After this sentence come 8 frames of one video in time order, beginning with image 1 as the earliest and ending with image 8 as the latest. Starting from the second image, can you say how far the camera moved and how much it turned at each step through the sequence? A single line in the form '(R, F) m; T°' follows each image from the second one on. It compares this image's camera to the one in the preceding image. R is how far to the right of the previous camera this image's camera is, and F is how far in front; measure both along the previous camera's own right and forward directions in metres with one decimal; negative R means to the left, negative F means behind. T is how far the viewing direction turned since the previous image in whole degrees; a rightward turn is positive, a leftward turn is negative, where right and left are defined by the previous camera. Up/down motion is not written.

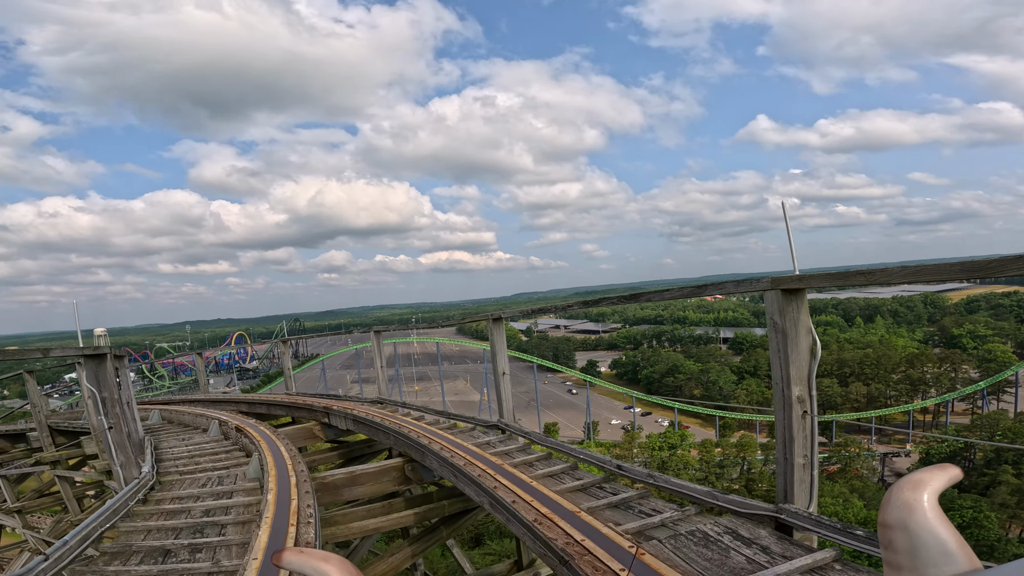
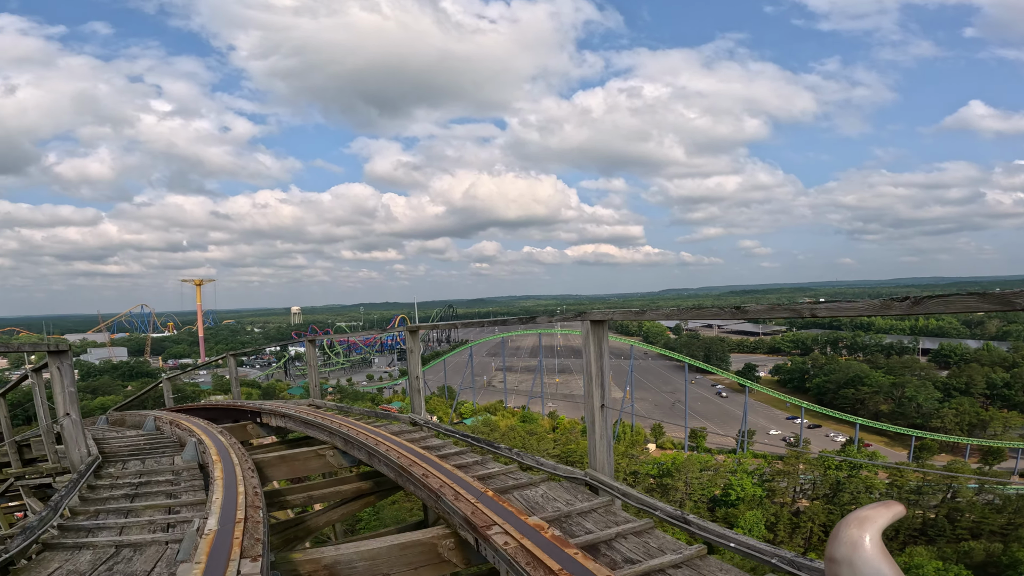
(0.0, -0.1) m; -16°
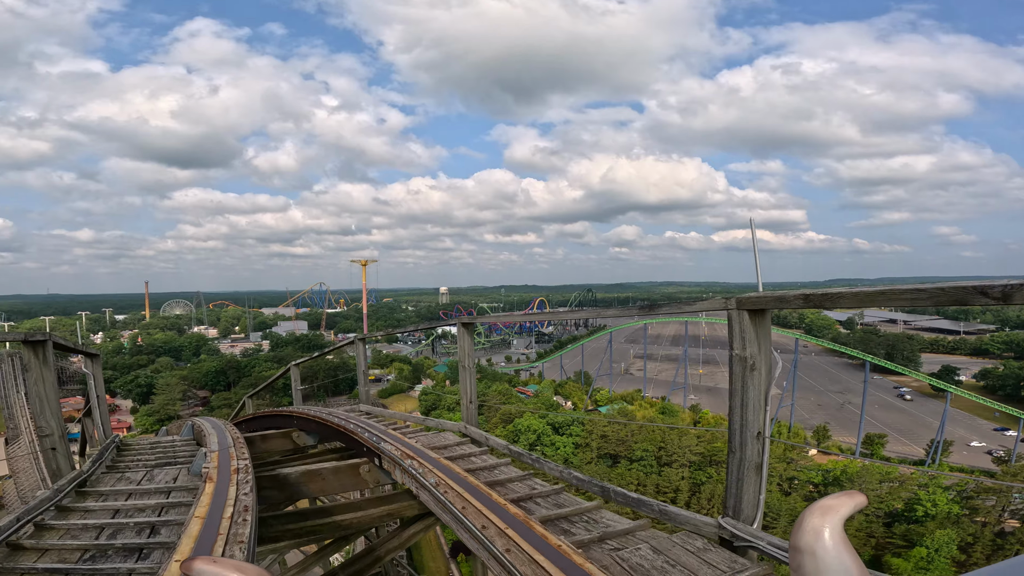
(-0.2, -0.3) m; -15°
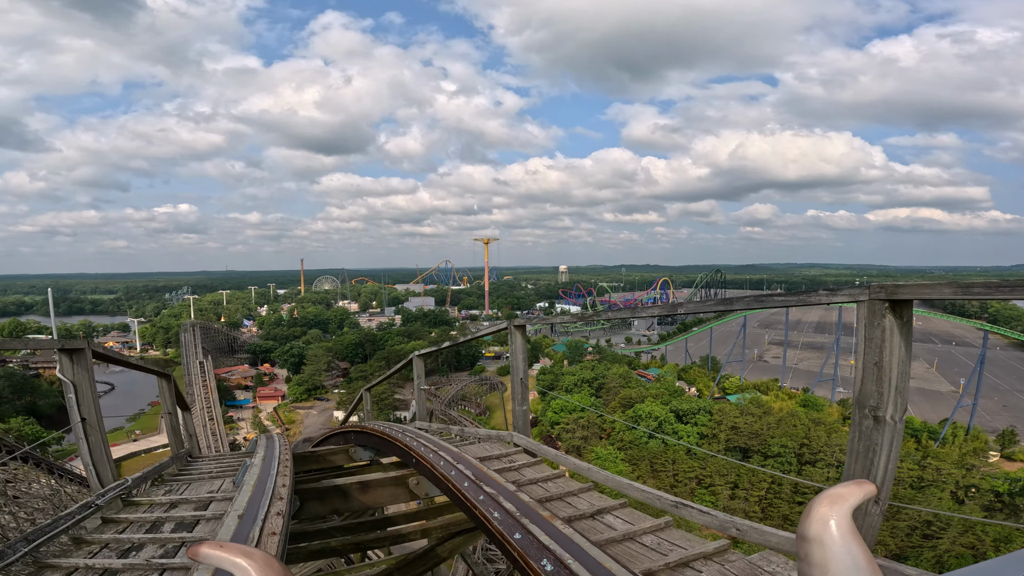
(-0.5, -0.1) m; -13°
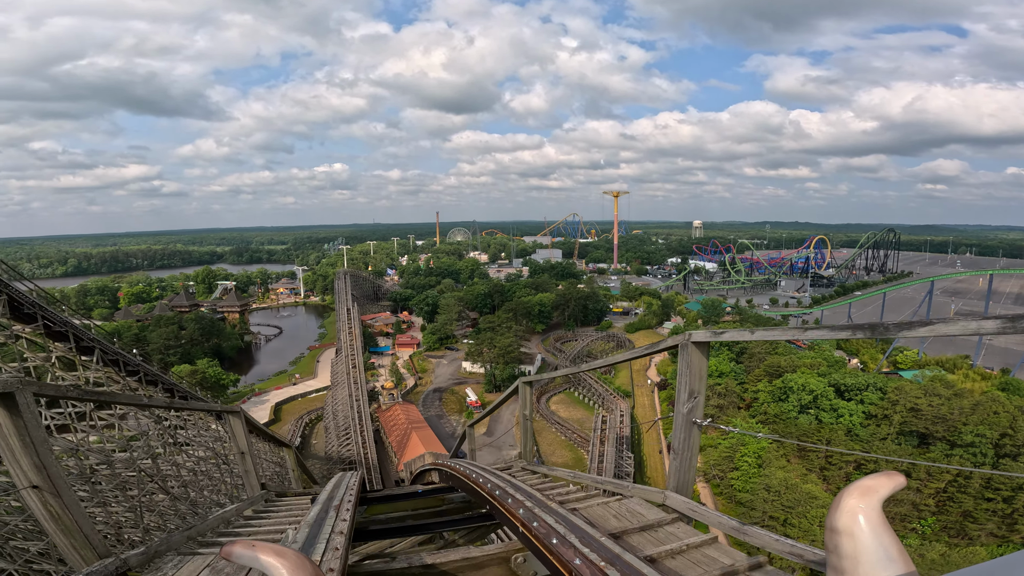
(-0.4, +1.8) m; -14°
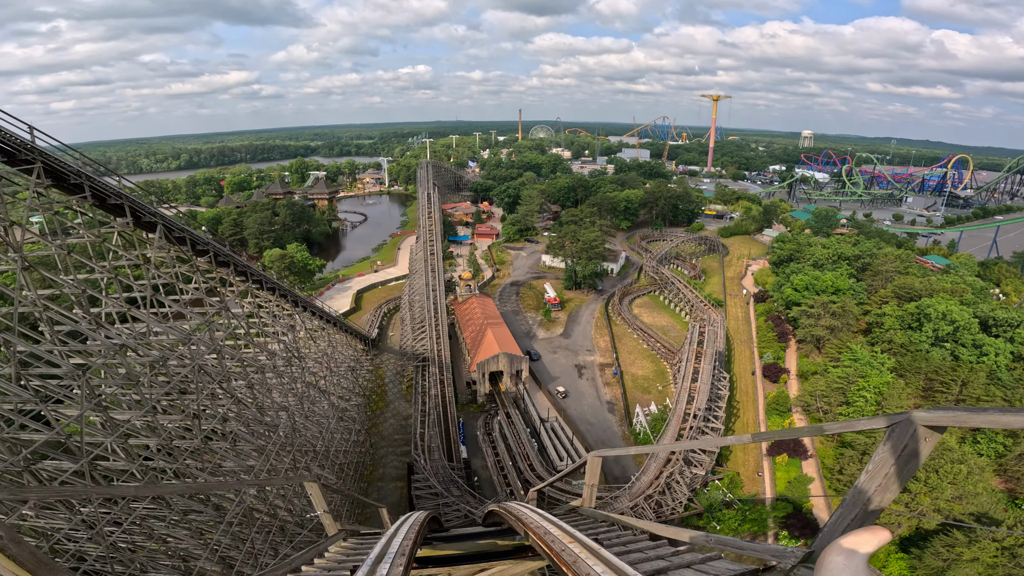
(-0.5, +3.5) m; -8°
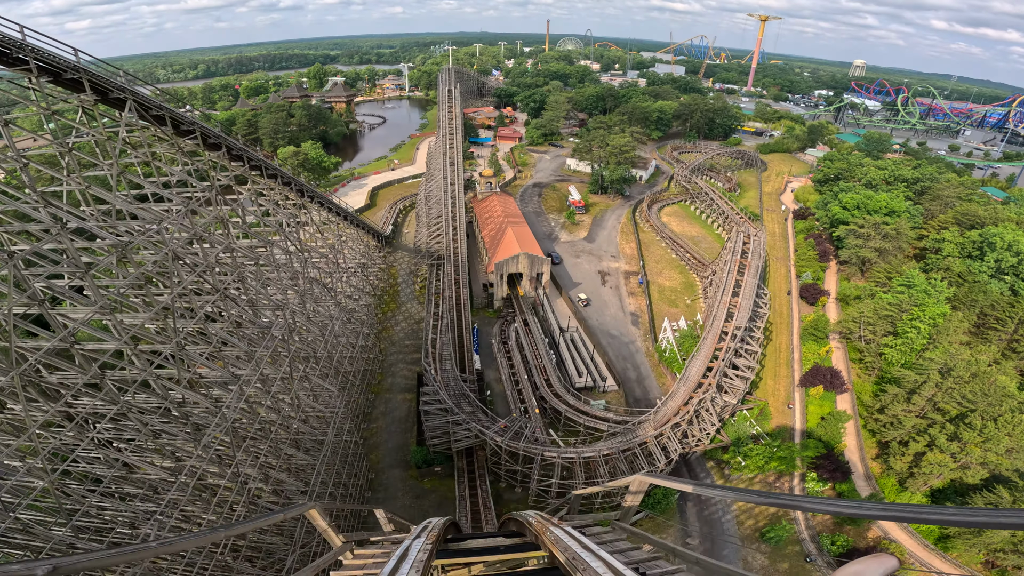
(-0.3, +2.2) m; -1°
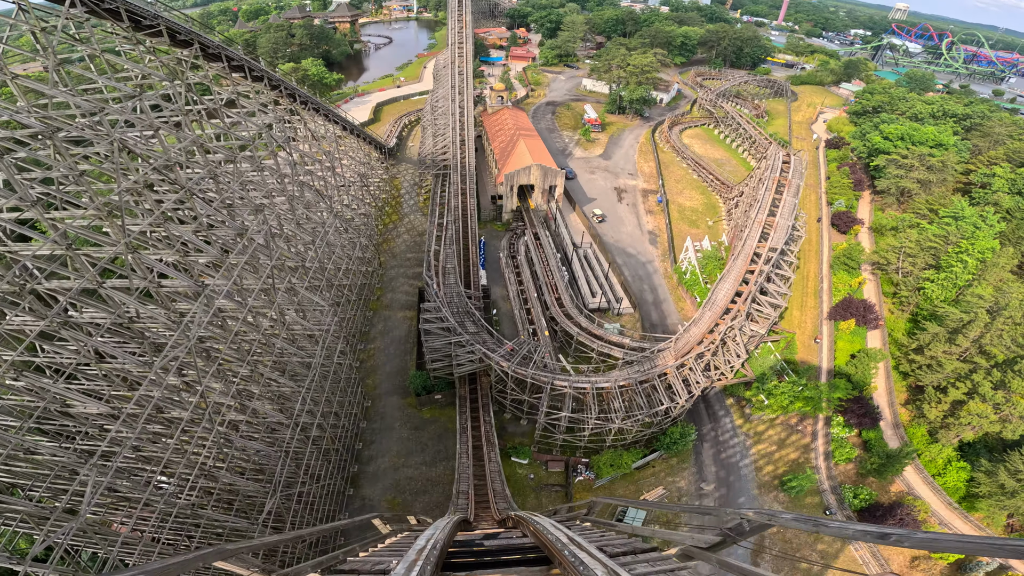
(-0.2, +2.1) m; 0°
